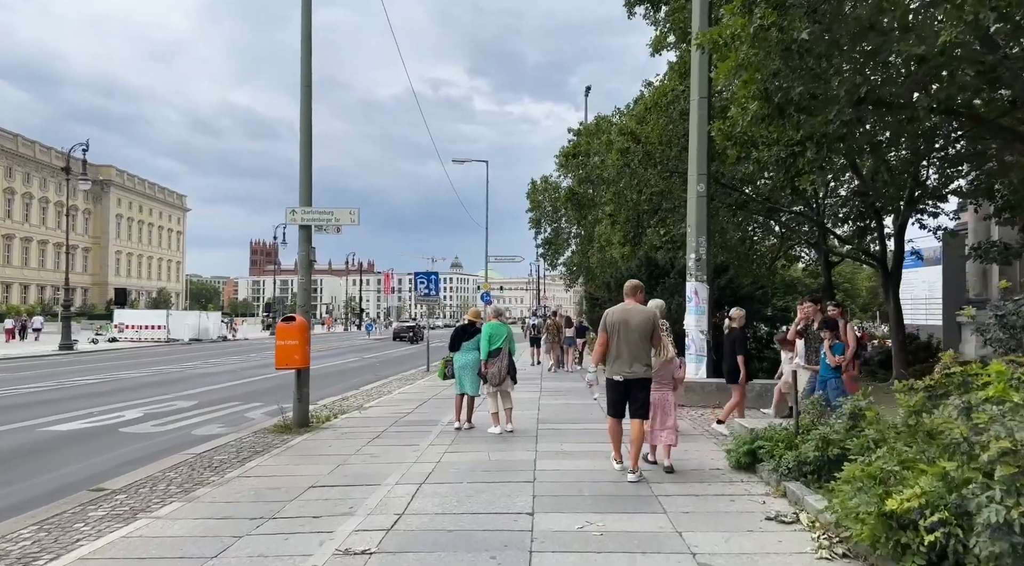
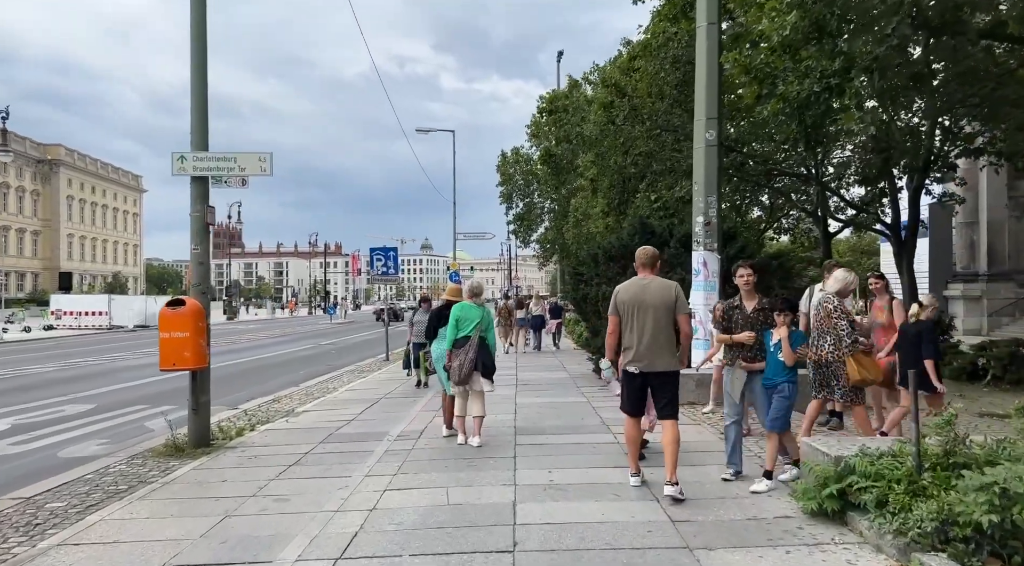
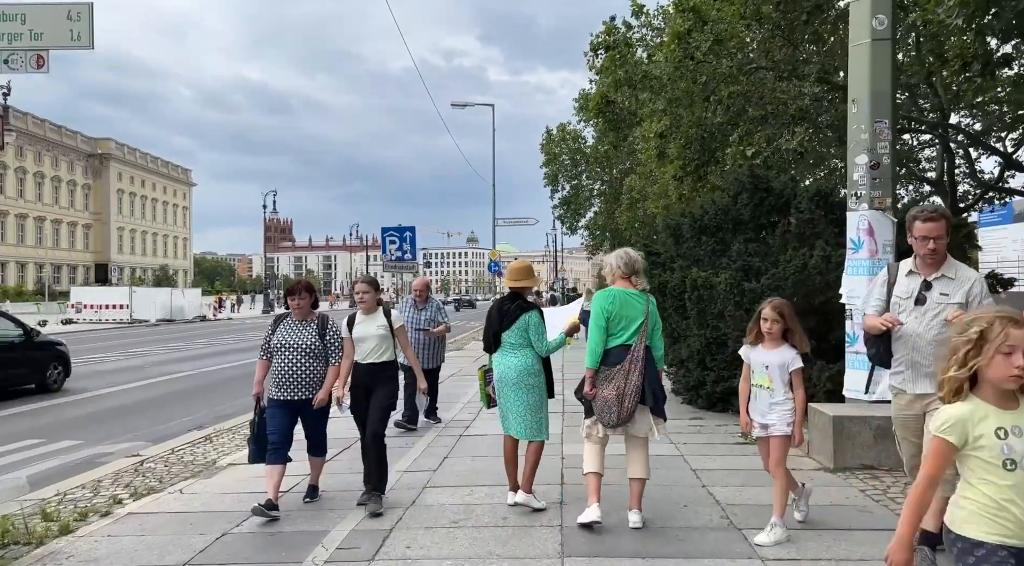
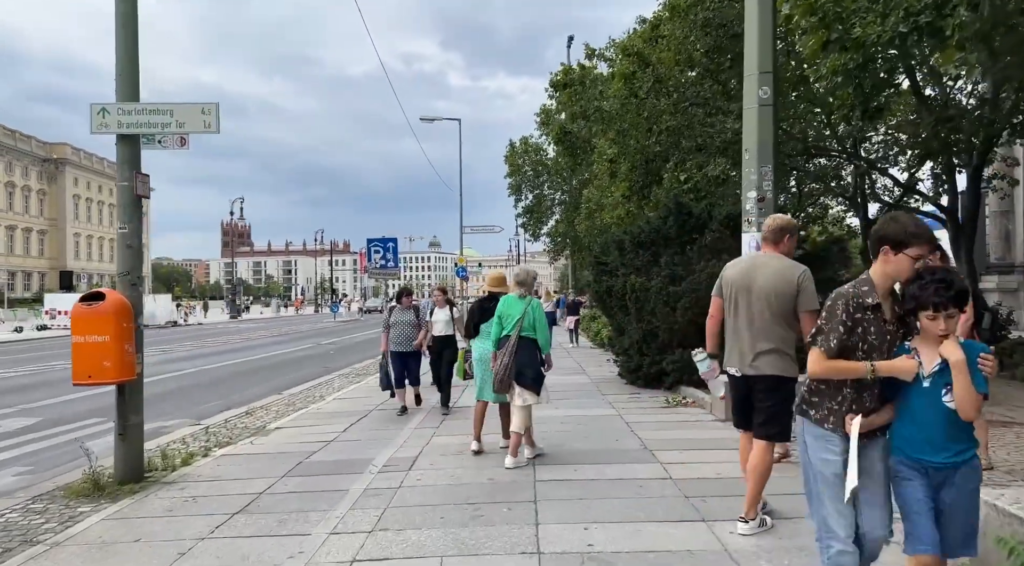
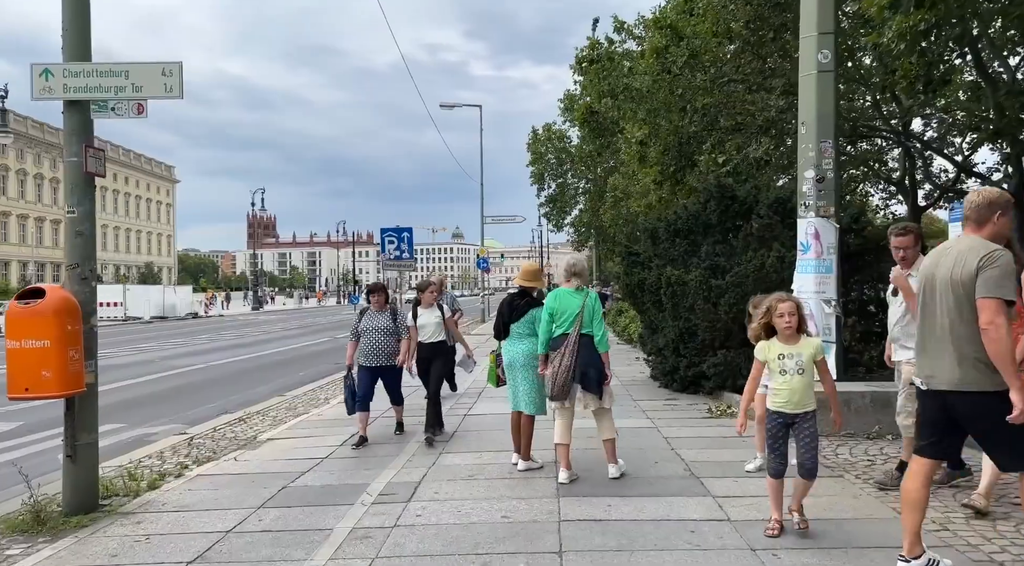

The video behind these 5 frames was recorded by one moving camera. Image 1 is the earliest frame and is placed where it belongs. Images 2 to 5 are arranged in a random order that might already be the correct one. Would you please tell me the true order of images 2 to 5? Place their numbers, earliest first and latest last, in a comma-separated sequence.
2, 4, 5, 3
